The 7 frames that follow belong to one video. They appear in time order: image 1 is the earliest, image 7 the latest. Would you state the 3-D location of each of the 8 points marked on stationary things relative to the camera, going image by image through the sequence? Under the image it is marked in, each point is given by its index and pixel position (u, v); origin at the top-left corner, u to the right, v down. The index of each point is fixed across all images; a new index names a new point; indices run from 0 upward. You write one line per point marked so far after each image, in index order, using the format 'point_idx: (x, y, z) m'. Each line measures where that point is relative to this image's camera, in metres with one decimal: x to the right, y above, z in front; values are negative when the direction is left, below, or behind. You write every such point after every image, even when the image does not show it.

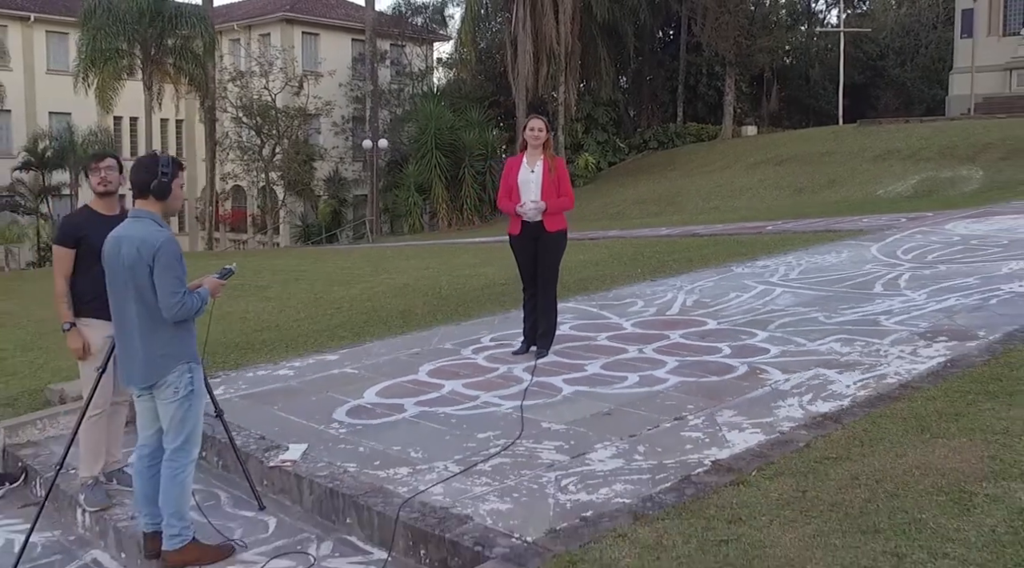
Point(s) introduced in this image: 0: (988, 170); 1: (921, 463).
0: (+8.5, +2.0, +16.2) m
1: (+1.4, -0.6, +3.2) m
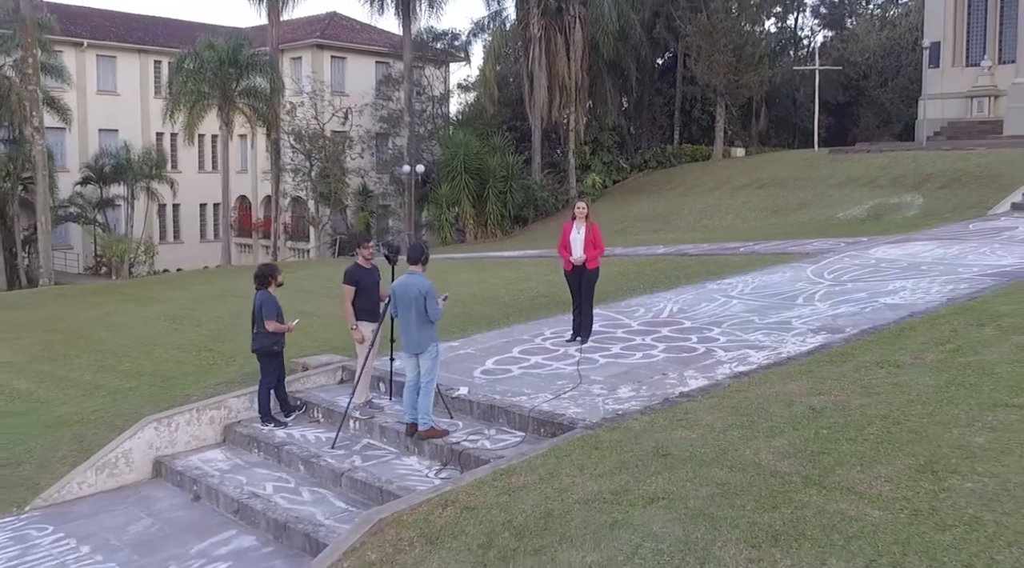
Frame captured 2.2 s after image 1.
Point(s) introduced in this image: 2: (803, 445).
0: (+9.0, +1.9, +19.7) m
1: (+1.9, -0.8, +6.7) m
2: (+1.7, -1.0, +5.4) m
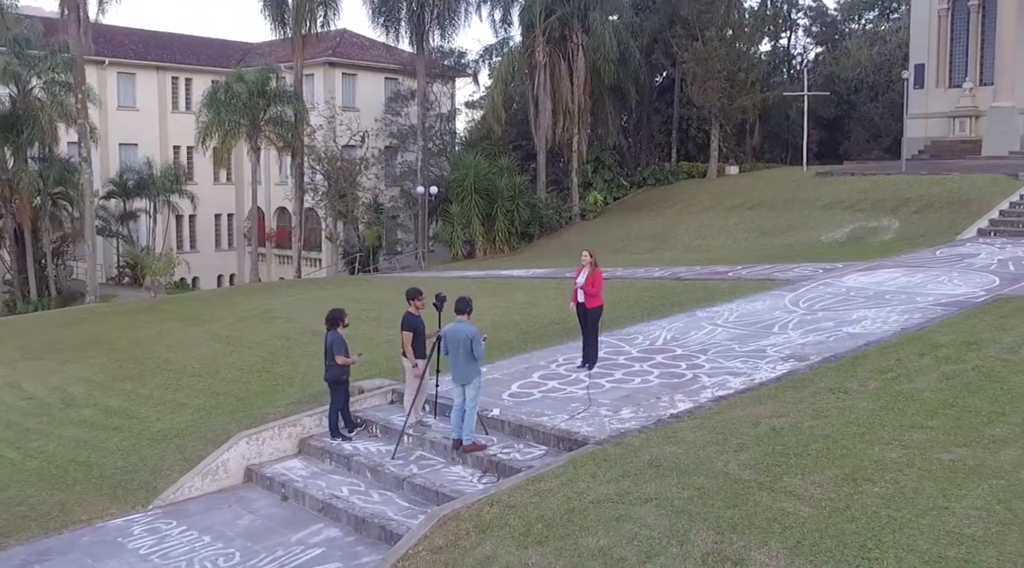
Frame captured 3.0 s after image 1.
0: (+9.3, +1.5, +21.4) m
1: (+2.1, -1.2, +8.4) m
2: (+2.0, -1.4, +7.1) m
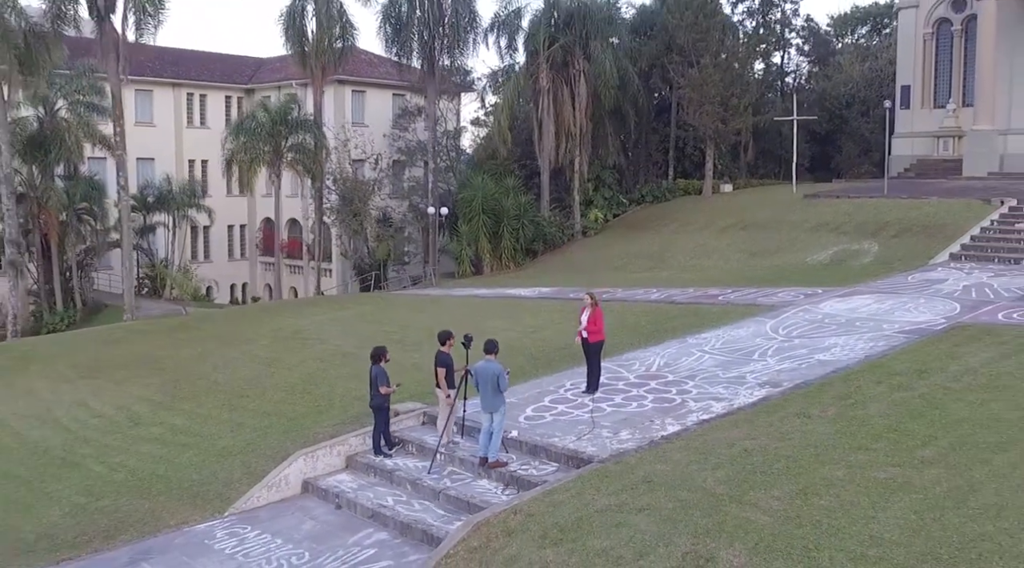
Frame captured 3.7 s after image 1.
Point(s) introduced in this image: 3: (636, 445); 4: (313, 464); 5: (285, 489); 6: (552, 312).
0: (+9.4, +1.0, +23.1) m
1: (+2.3, -1.7, +10.1) m
2: (+2.1, -1.9, +8.8) m
3: (+1.4, -1.8, +10.1) m
4: (-2.4, -2.2, +10.9) m
5: (-2.7, -2.4, +10.6) m
6: (+0.8, -0.6, +19.3) m
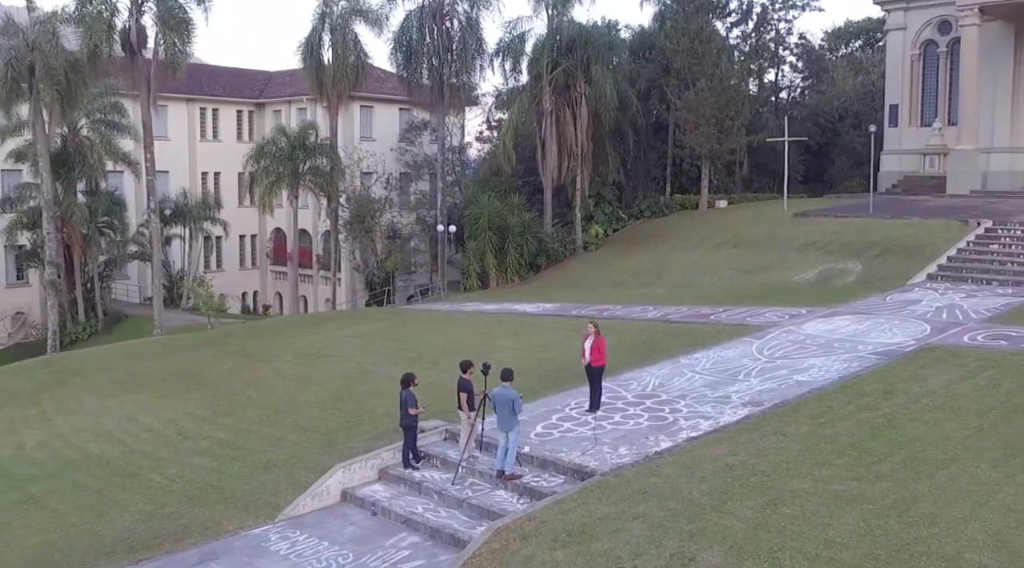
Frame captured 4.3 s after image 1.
0: (+9.6, +0.5, +24.6) m
1: (+2.5, -2.1, +11.6) m
2: (+2.3, -2.3, +10.3) m
3: (+1.6, -2.3, +11.7) m
4: (-2.2, -2.6, +12.4) m
5: (-2.5, -2.9, +12.1) m
6: (+1.0, -1.1, +20.8) m
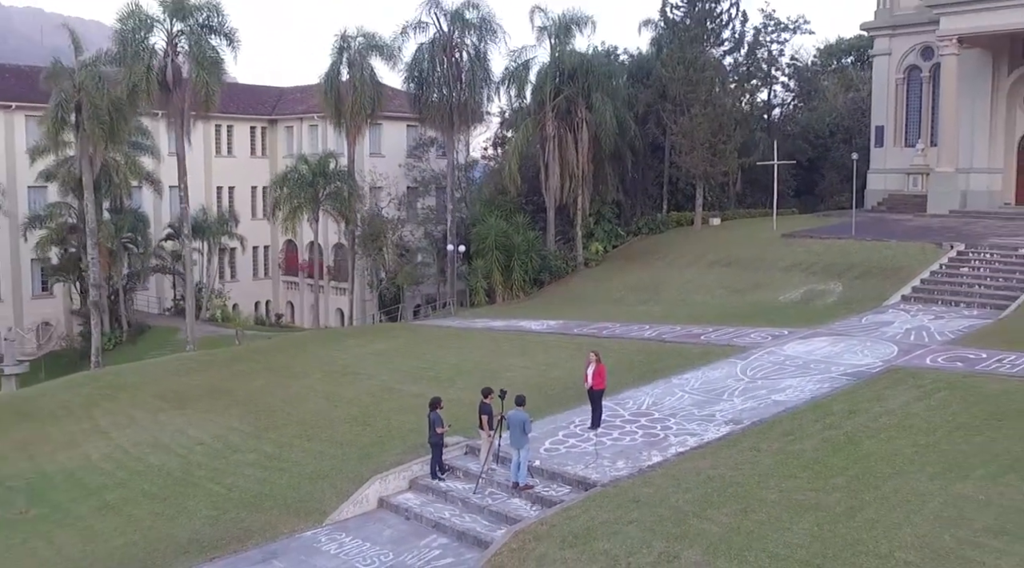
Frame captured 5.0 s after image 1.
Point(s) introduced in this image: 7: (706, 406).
0: (+9.8, 0.0, +26.6) m
1: (+2.7, -2.7, +13.6) m
2: (+2.5, -2.9, +12.3) m
3: (+1.8, -2.8, +13.7) m
4: (-2.0, -3.2, +14.4) m
5: (-2.3, -3.4, +14.1) m
6: (+1.2, -1.6, +22.8) m
7: (+3.6, -2.3, +16.6) m
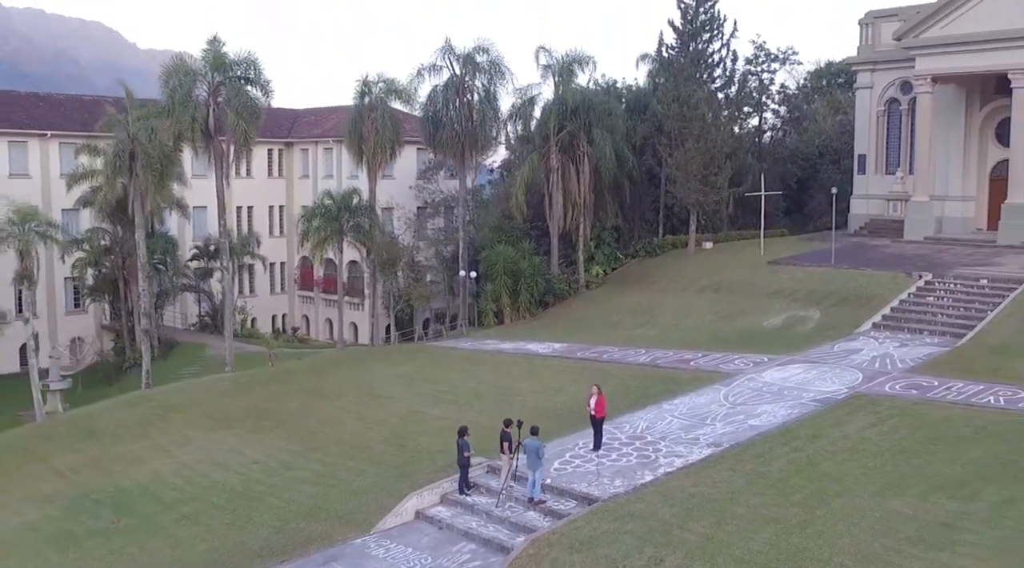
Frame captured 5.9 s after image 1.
0: (+10.1, -0.9, +29.3) m
1: (+3.0, -3.6, +16.3) m
2: (+2.8, -3.8, +15.0) m
3: (+2.0, -3.7, +16.4) m
4: (-1.7, -4.1, +17.1) m
5: (-2.0, -4.3, +16.8) m
6: (+1.5, -2.5, +25.5) m
7: (+3.9, -3.1, +19.4) m
